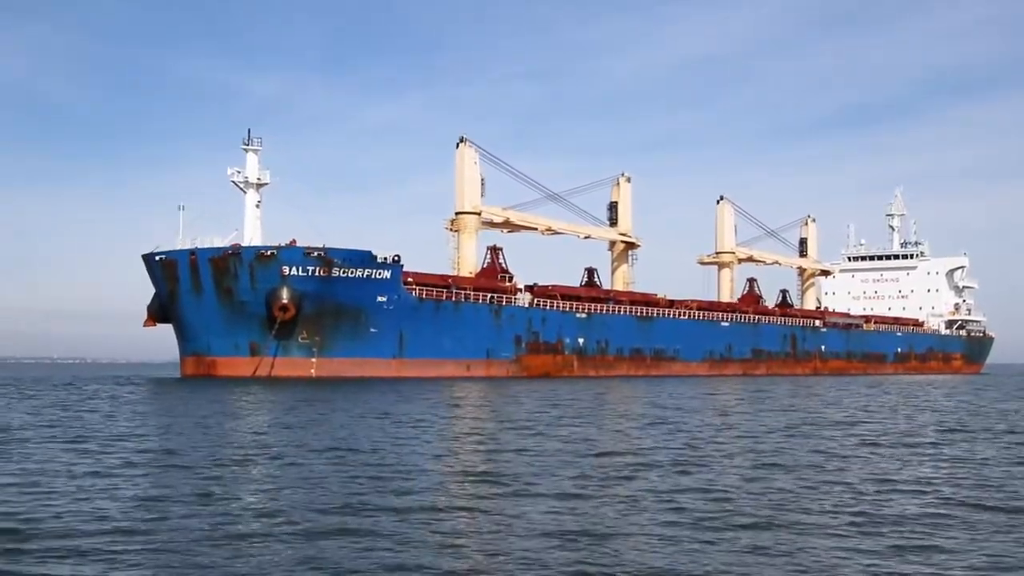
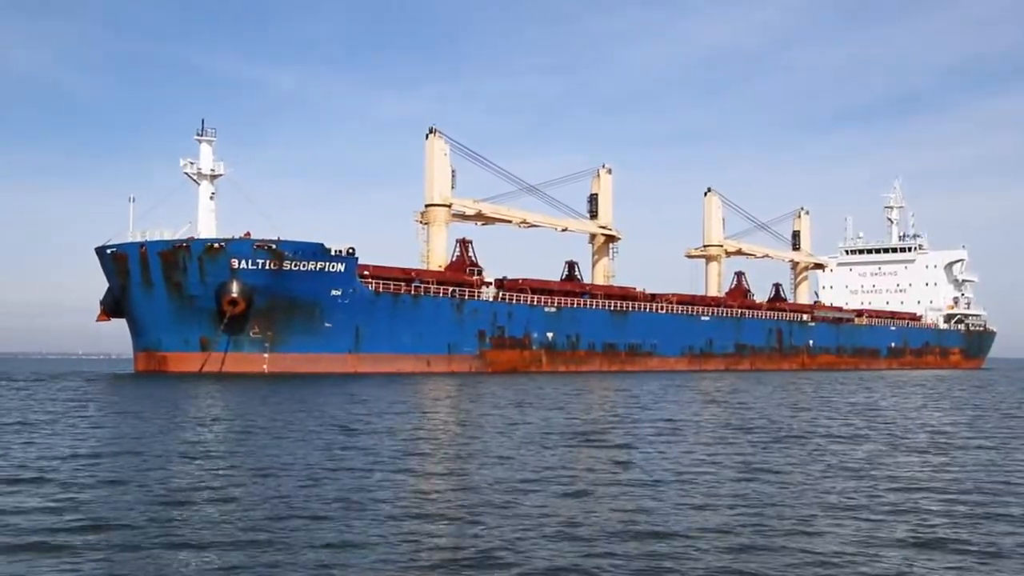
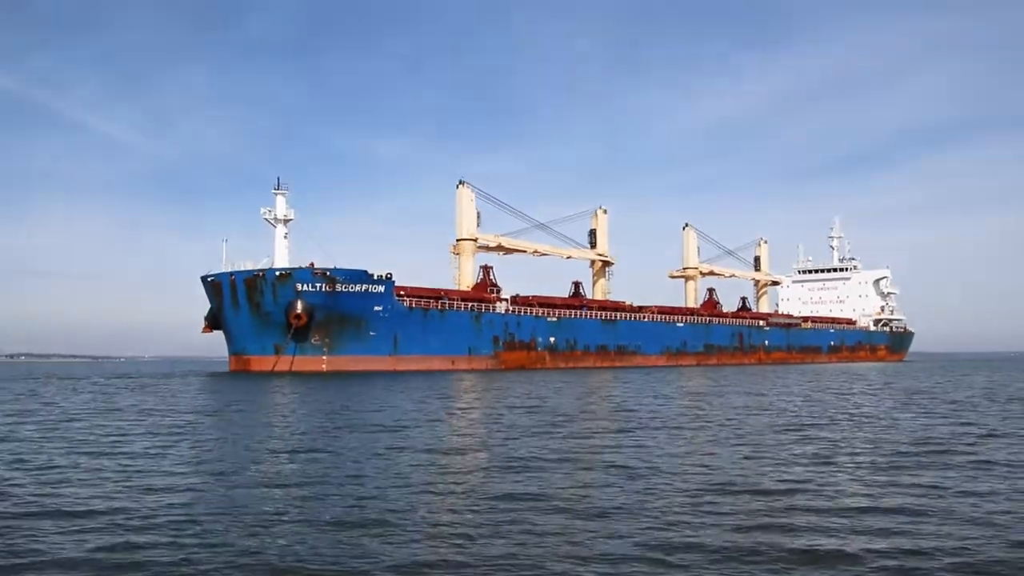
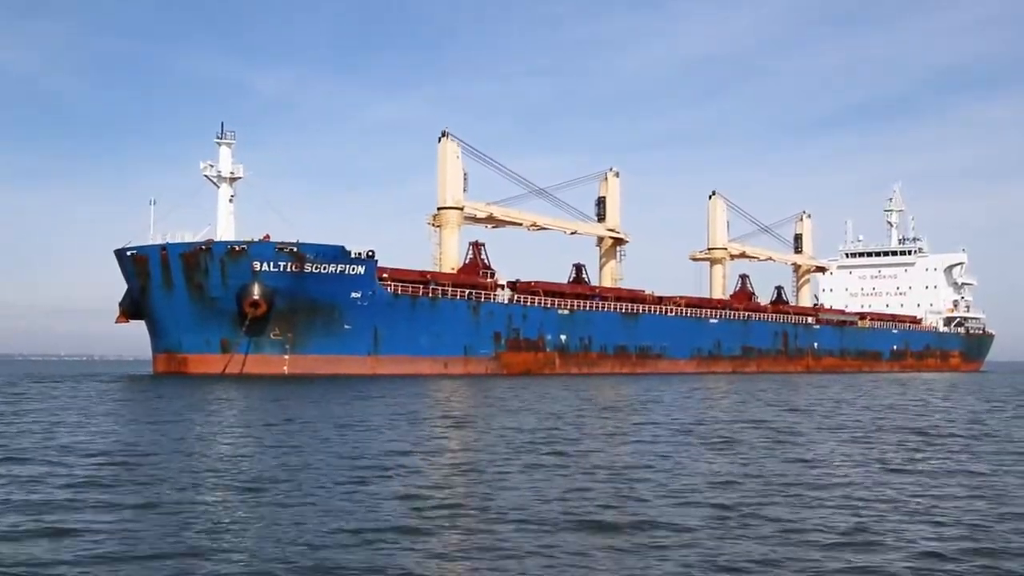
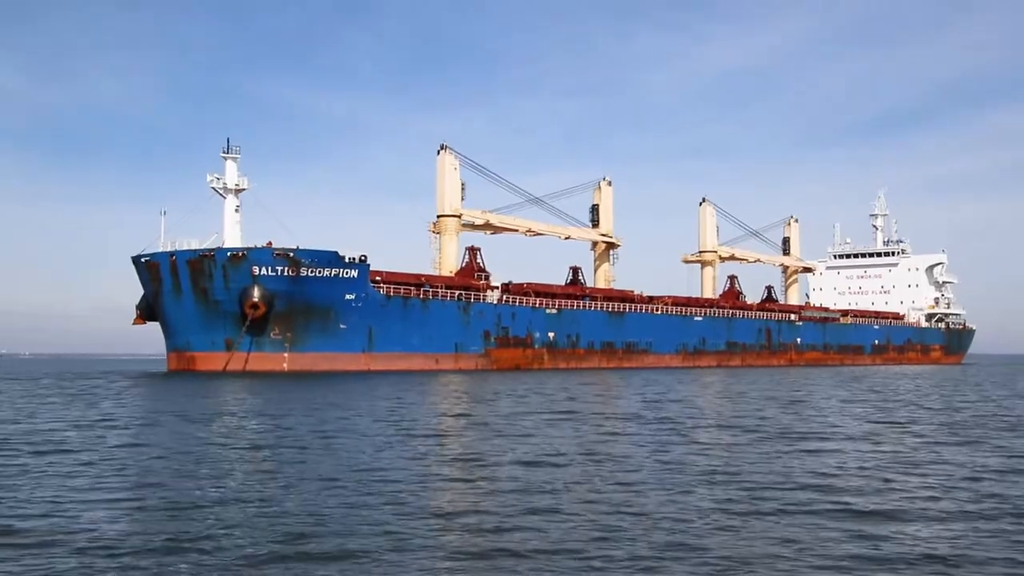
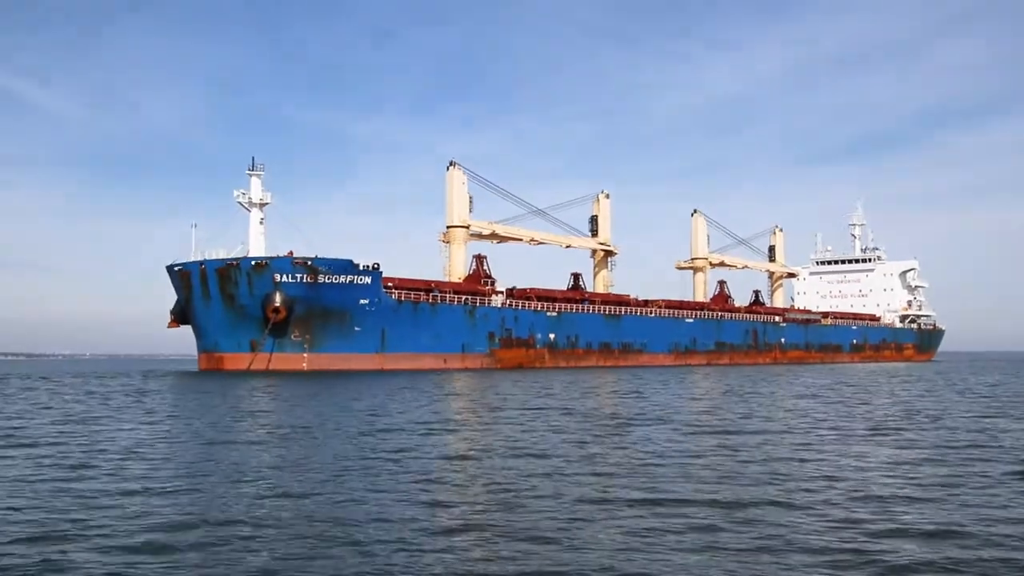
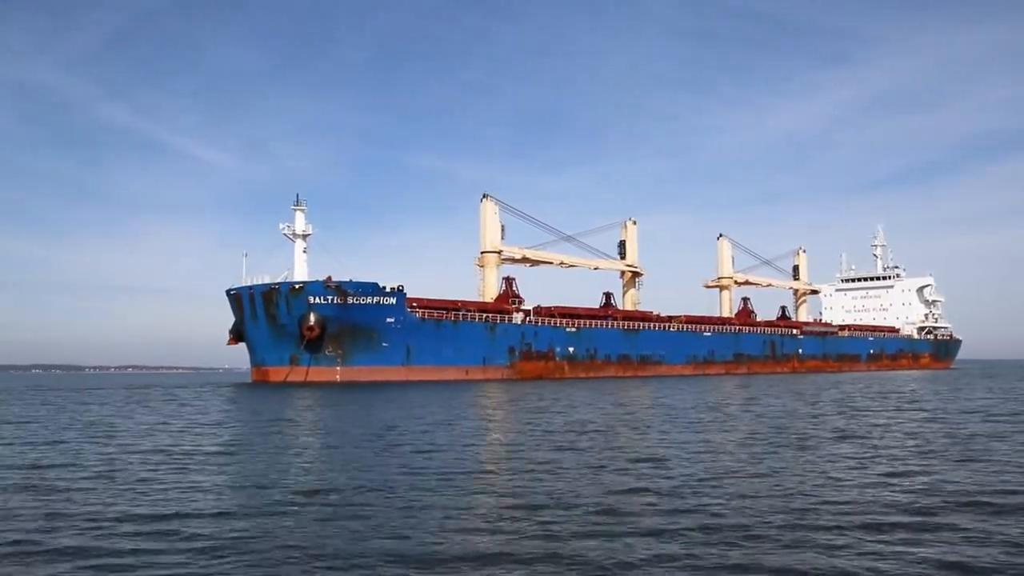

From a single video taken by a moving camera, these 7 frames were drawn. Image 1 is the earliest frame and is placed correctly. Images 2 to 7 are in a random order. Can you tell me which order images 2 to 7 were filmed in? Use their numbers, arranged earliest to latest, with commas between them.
4, 2, 5, 6, 3, 7
